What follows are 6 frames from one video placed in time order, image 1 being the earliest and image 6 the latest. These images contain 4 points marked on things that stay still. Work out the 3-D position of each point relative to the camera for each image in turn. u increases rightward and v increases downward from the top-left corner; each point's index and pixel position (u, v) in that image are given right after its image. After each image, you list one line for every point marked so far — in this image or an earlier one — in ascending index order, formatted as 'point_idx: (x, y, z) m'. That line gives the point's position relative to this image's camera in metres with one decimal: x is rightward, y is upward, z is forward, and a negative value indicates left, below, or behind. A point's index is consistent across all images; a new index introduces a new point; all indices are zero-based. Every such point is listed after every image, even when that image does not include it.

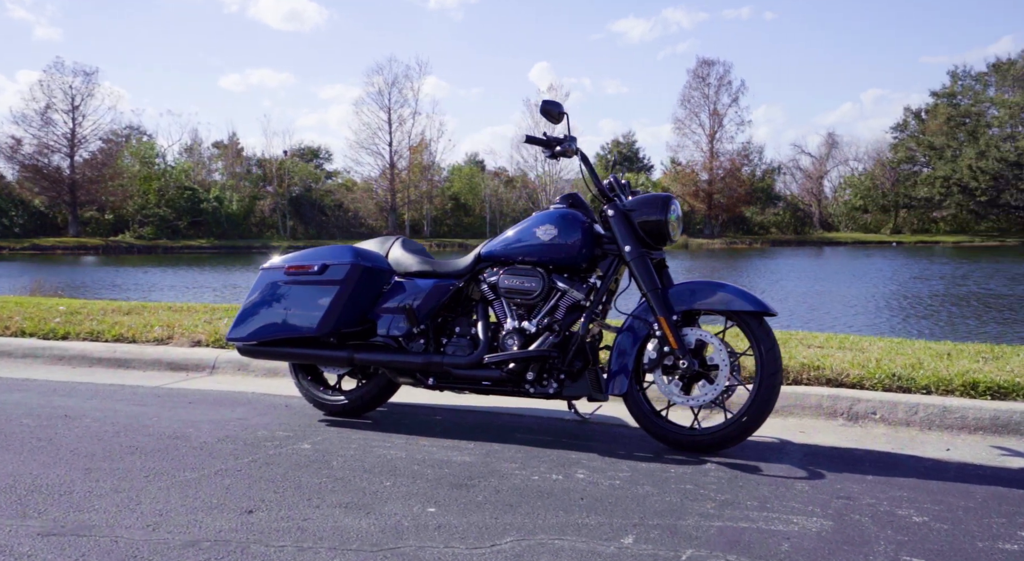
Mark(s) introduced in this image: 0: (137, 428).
0: (-2.3, -0.9, +6.5) m
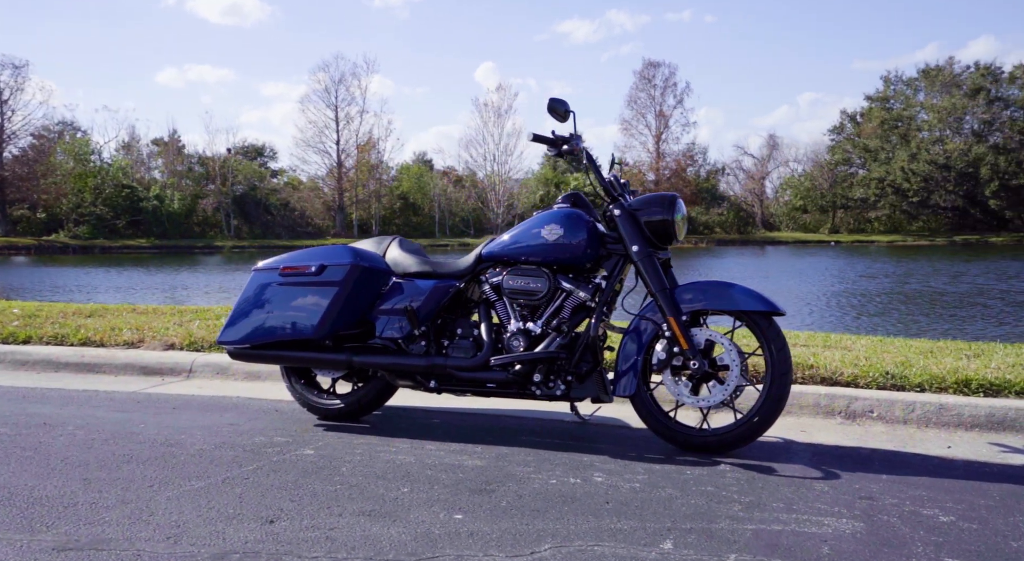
0: (-2.3, -0.9, +6.2) m
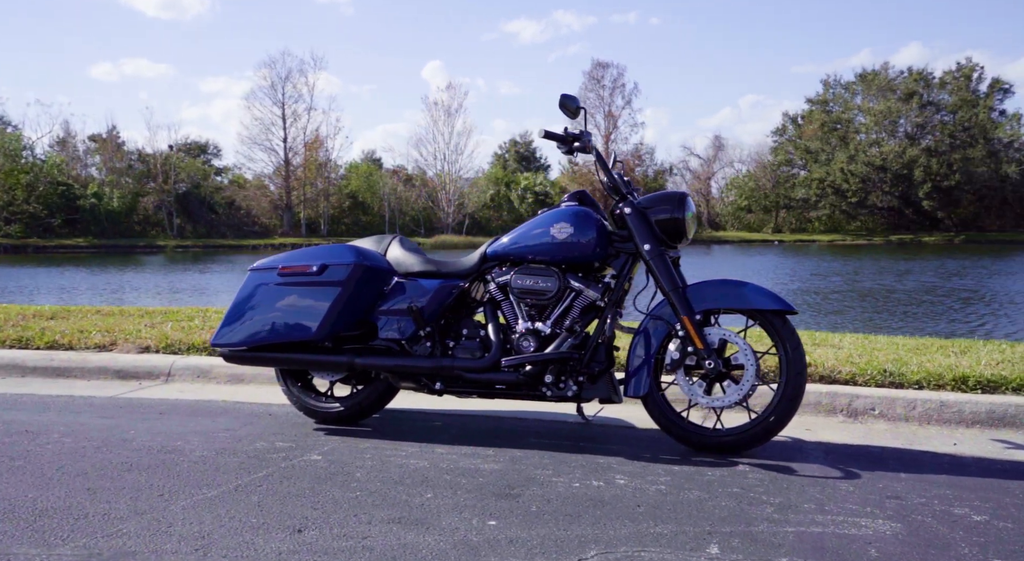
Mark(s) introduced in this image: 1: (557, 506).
0: (-2.3, -0.9, +6.0) m
1: (+0.2, -1.0, +4.7) m
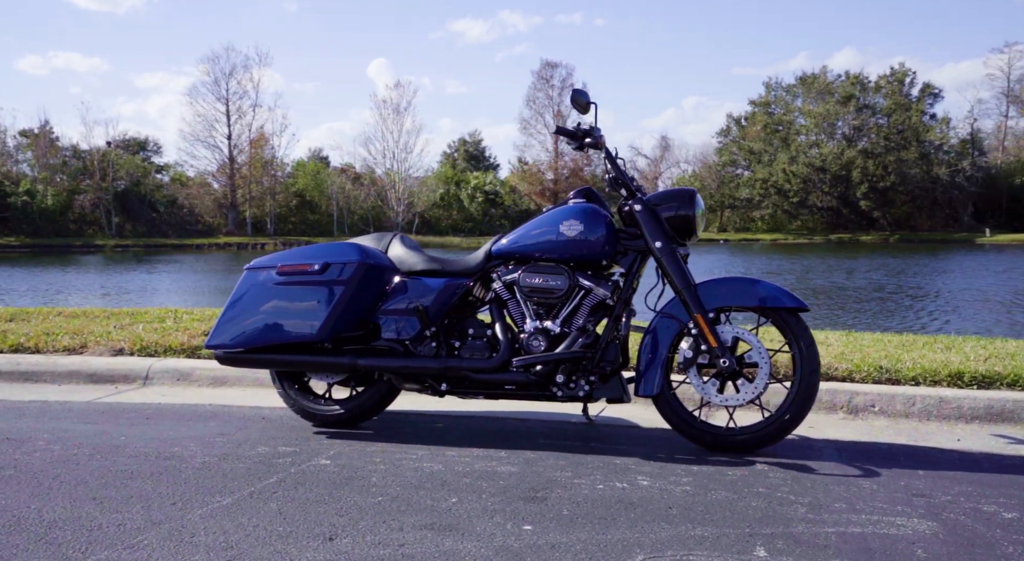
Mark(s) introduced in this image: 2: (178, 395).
0: (-2.2, -0.9, +5.7) m
1: (+0.3, -1.0, +4.6) m
2: (-2.4, -0.8, +7.3) m
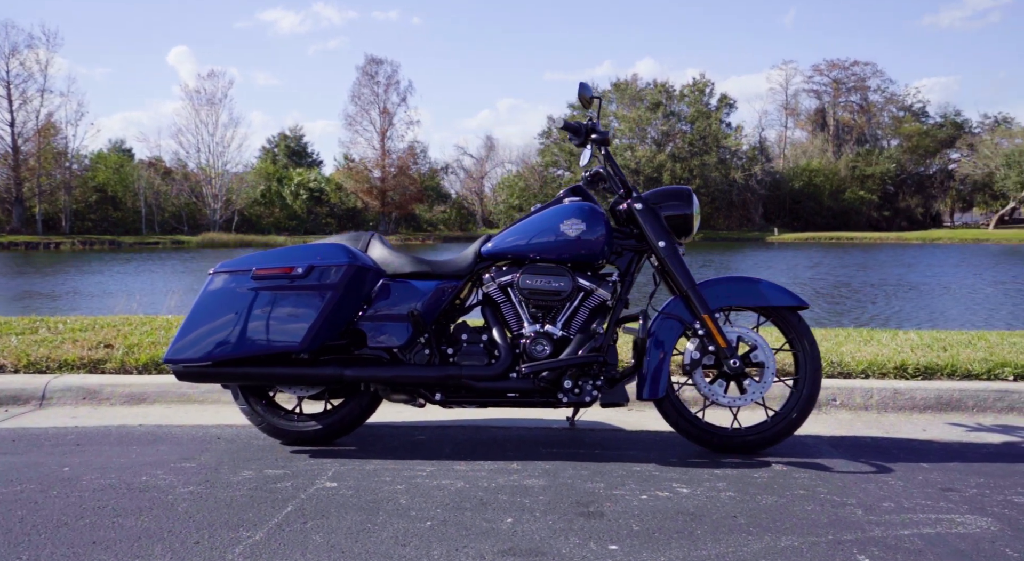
0: (-2.1, -1.0, +4.9) m
1: (+0.6, -1.0, +4.4) m
2: (-2.6, -0.8, +6.4) m
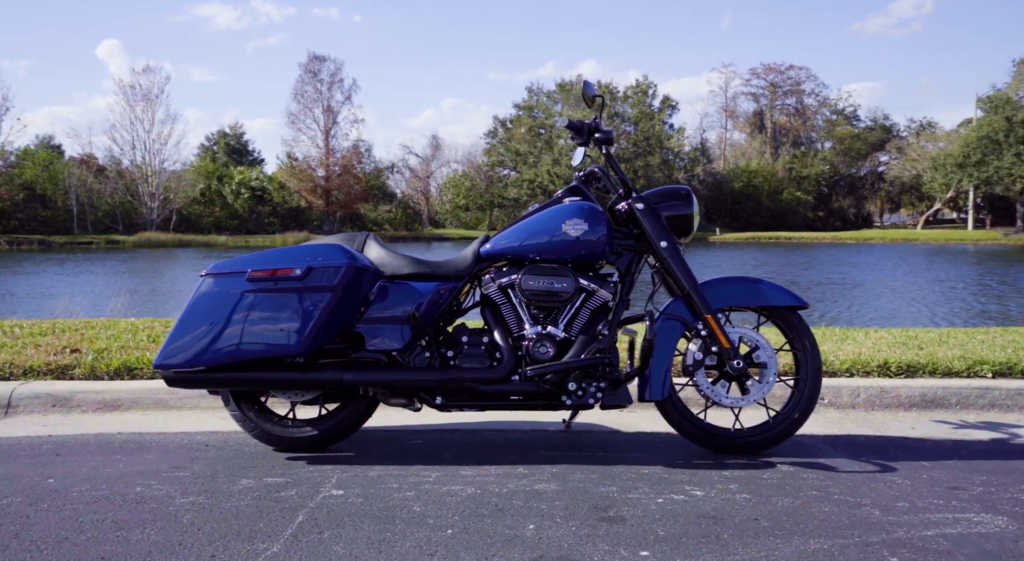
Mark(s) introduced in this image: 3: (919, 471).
0: (-2.1, -1.0, +4.7) m
1: (+0.7, -1.0, +4.3) m
2: (-2.7, -0.8, +6.2) m
3: (+2.1, -1.0, +5.3) m
